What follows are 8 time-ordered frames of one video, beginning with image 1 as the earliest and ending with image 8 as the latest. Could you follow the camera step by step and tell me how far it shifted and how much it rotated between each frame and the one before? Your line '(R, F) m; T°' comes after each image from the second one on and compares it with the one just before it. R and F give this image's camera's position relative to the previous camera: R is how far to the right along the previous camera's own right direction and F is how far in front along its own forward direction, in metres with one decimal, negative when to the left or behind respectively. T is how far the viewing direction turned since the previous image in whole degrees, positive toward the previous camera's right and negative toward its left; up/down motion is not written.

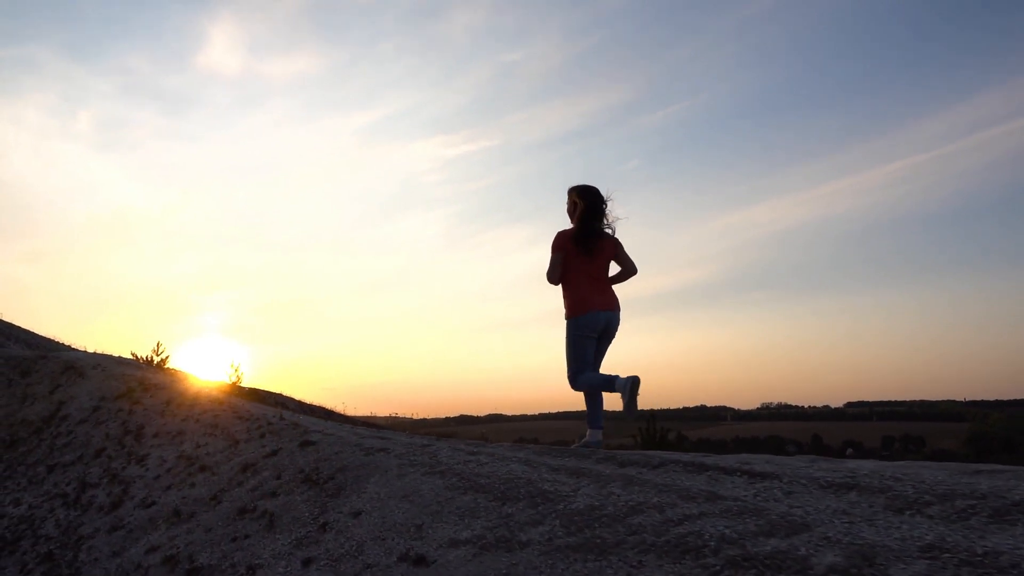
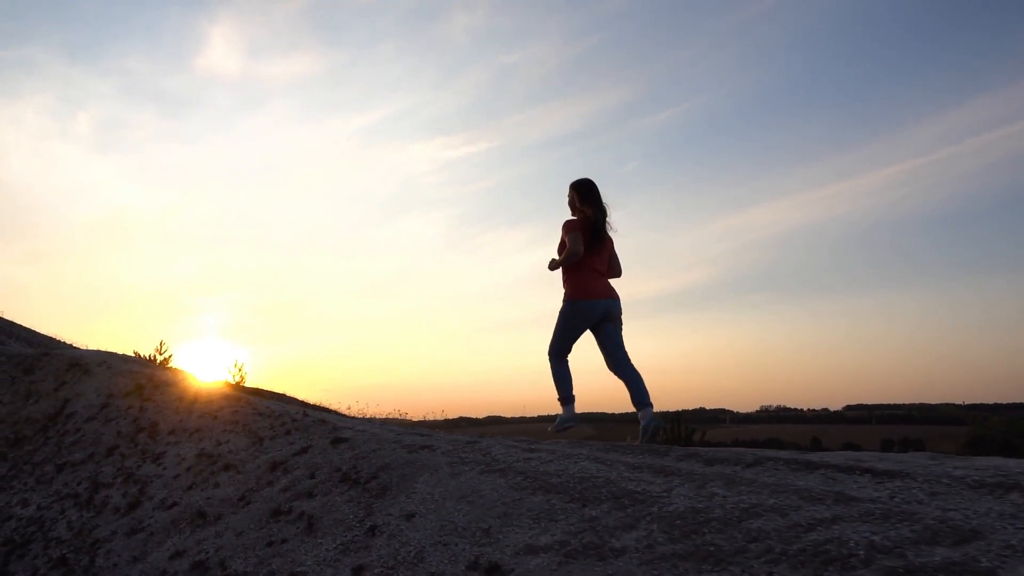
(-0.4, +0.4) m; 0°
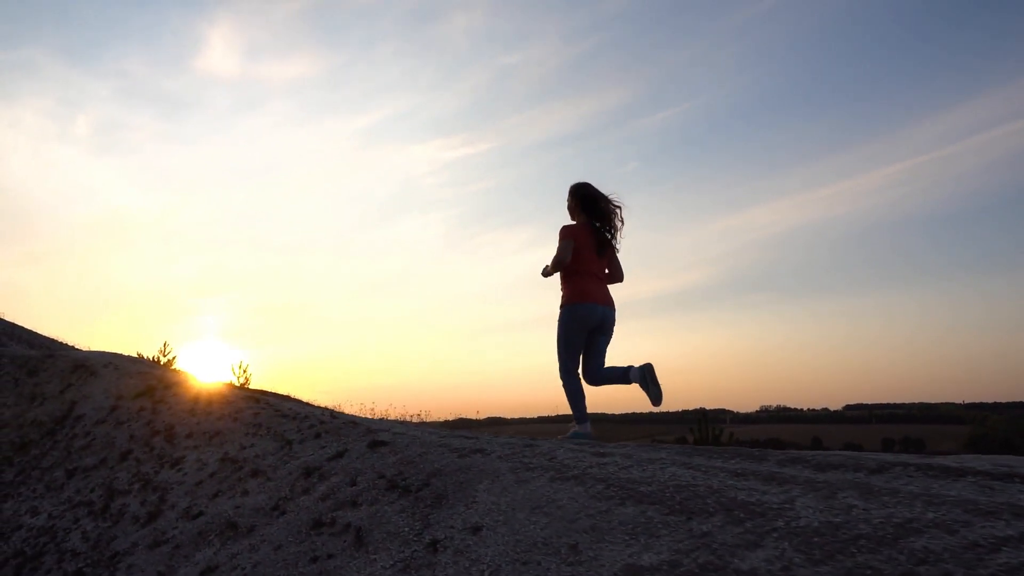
(-0.4, +0.4) m; 0°
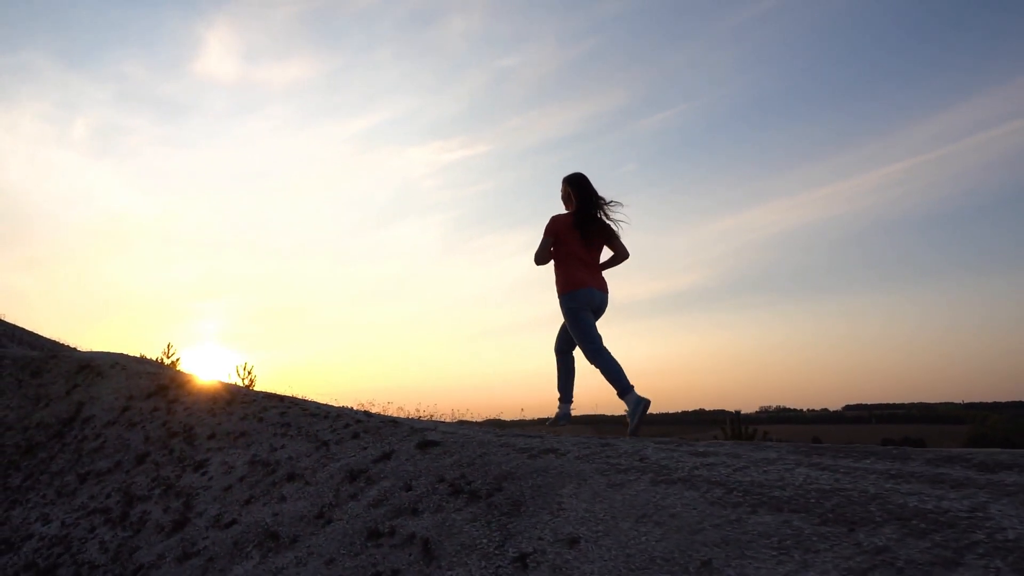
(-0.4, +0.5) m; 0°
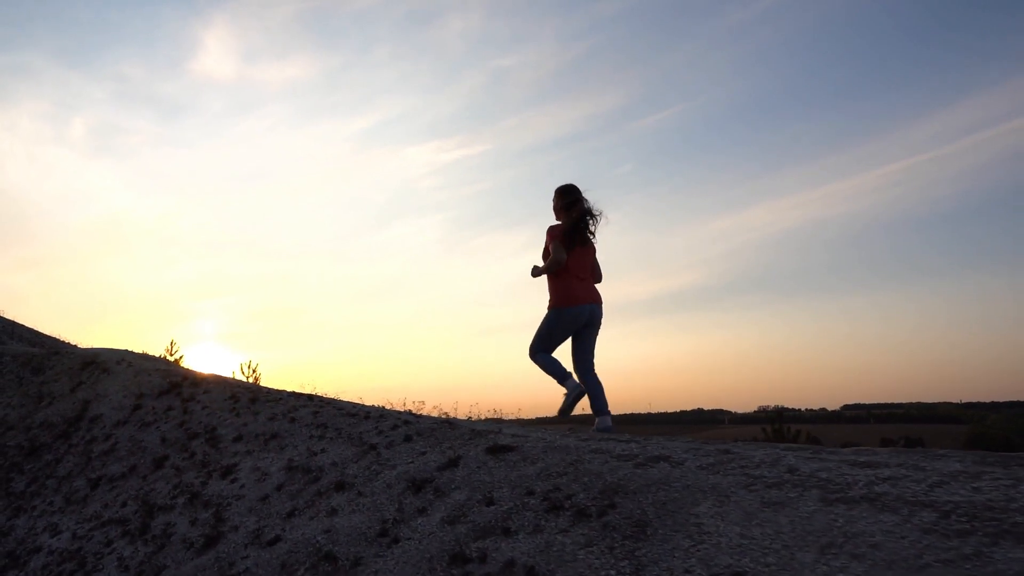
(-0.5, +0.6) m; 0°
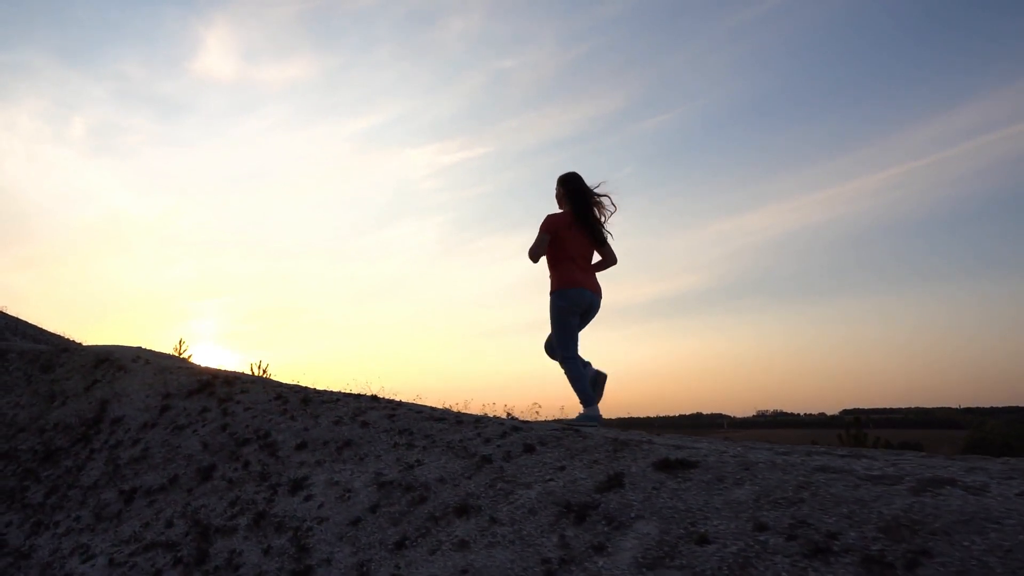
(-0.8, +0.9) m; 0°
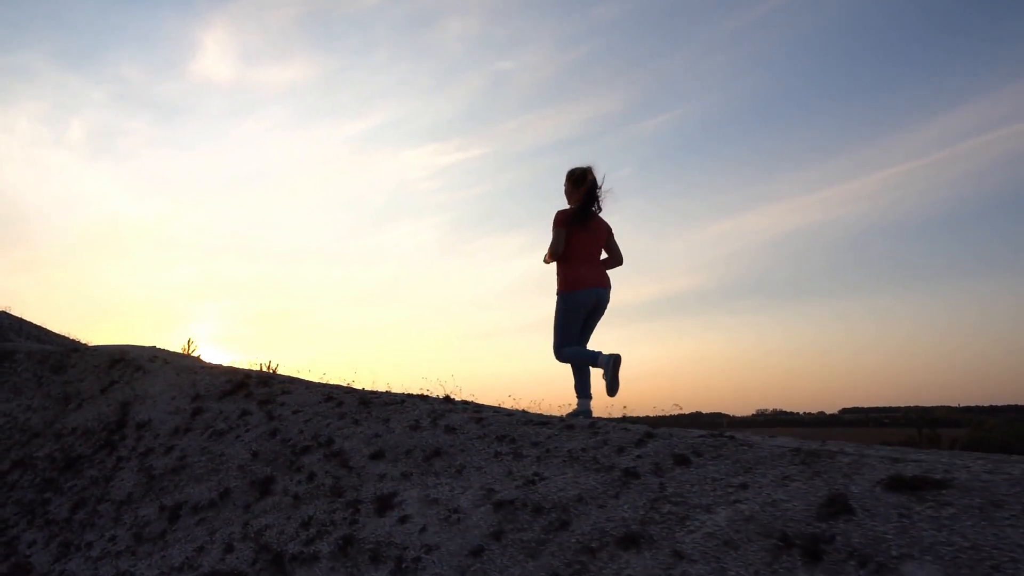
(-0.7, +0.7) m; 0°
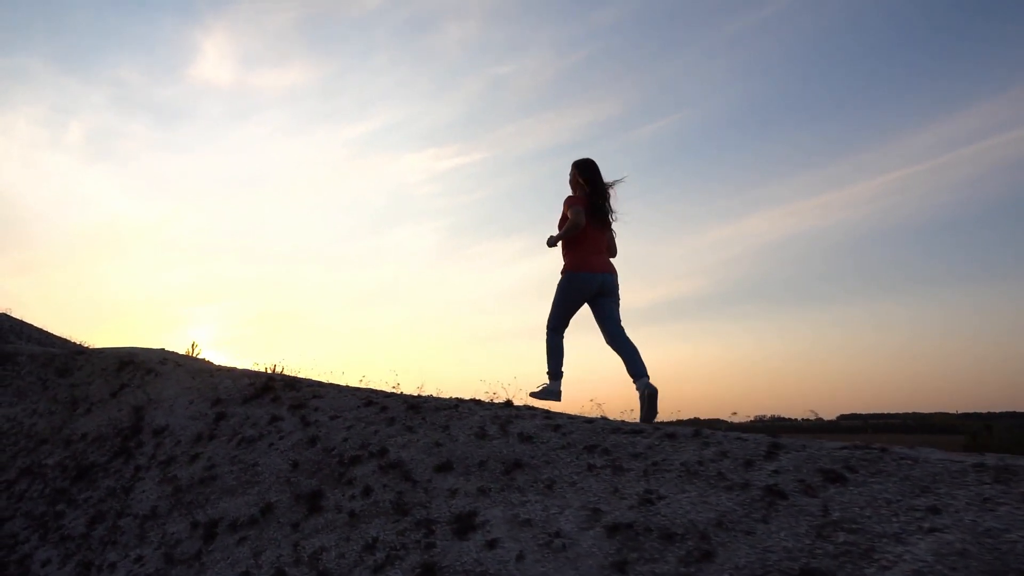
(-0.5, +0.5) m; 0°
